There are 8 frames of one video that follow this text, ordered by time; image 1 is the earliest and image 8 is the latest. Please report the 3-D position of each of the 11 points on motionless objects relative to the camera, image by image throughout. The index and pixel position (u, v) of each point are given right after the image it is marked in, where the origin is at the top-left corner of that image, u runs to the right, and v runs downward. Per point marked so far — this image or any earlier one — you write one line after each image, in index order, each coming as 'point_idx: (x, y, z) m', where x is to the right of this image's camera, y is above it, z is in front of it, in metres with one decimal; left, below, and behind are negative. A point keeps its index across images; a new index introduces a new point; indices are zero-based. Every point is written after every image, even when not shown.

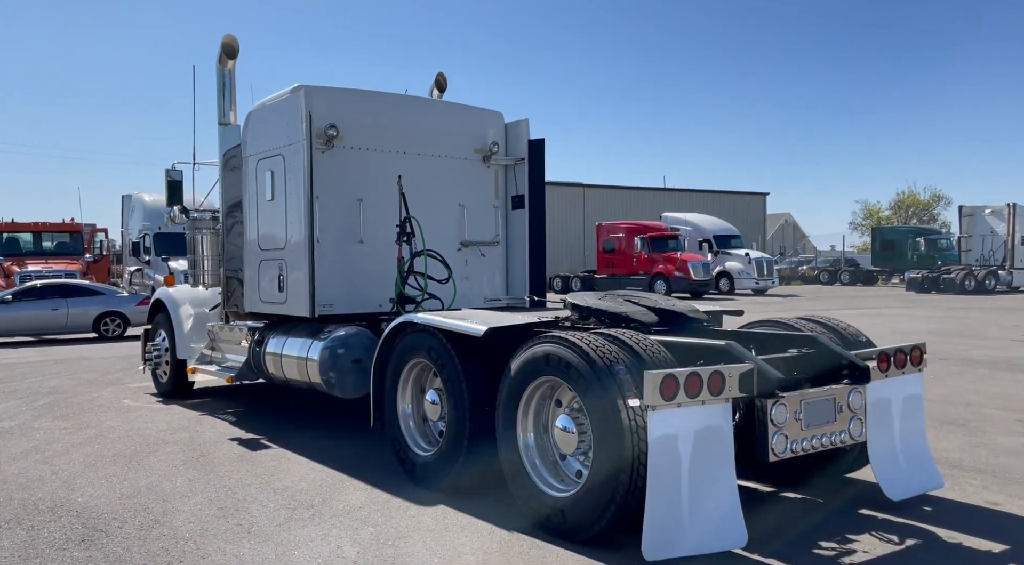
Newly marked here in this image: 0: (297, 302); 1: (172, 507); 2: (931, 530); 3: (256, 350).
0: (-1.8, -0.2, +7.4) m
1: (-2.1, -1.4, +5.2) m
2: (+2.1, -1.3, +4.4) m
3: (-2.4, -0.6, +8.0) m
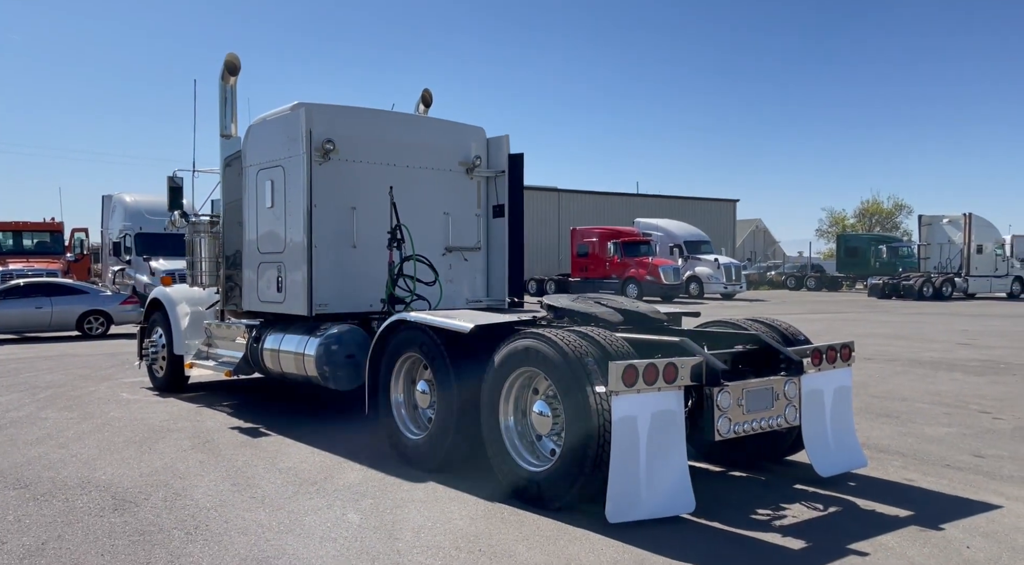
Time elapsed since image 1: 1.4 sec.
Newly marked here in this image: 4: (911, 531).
0: (-2.0, -0.2, +8.0) m
1: (-2.2, -1.4, +5.9) m
2: (+2.0, -1.3, +5.2) m
3: (-2.6, -0.6, +8.6) m
4: (+2.1, -1.3, +4.6) m
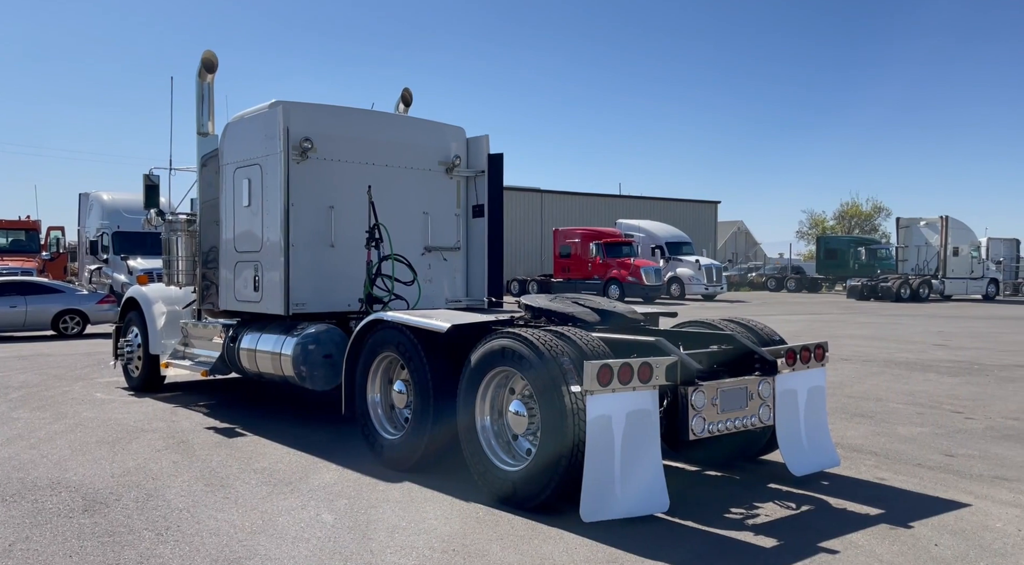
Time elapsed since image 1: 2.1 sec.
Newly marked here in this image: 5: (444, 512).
0: (-2.2, -0.2, +8.0) m
1: (-2.4, -1.4, +5.8) m
2: (+1.9, -1.3, +5.2) m
3: (-2.8, -0.6, +8.6) m
4: (+2.0, -1.3, +4.6) m
5: (-0.4, -1.4, +5.1) m
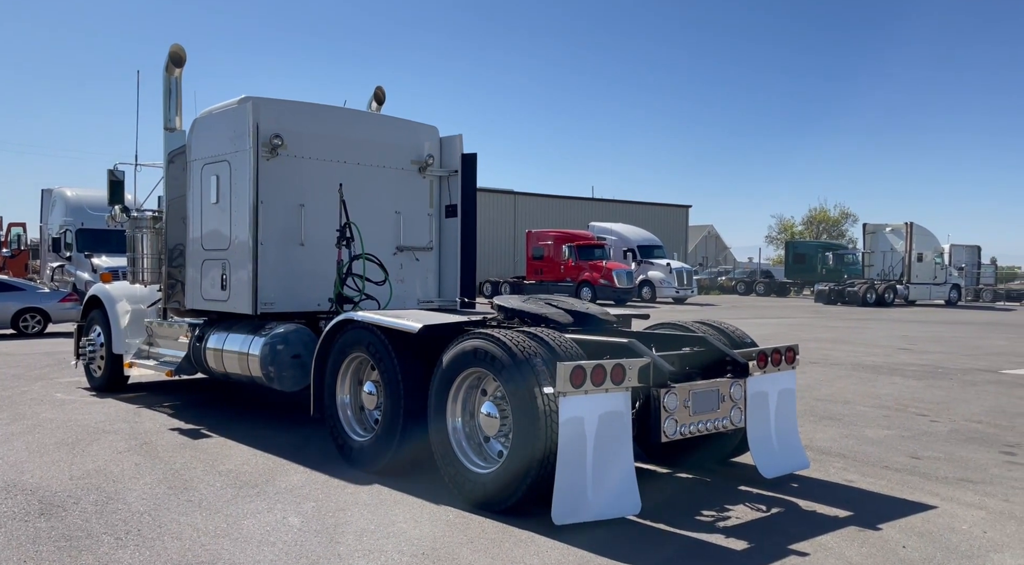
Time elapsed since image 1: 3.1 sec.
0: (-2.5, -0.2, +7.9) m
1: (-2.6, -1.3, +5.7) m
2: (+1.7, -1.3, +5.2) m
3: (-3.1, -0.6, +8.4) m
4: (+1.8, -1.3, +4.6) m
5: (-0.6, -1.4, +5.0) m
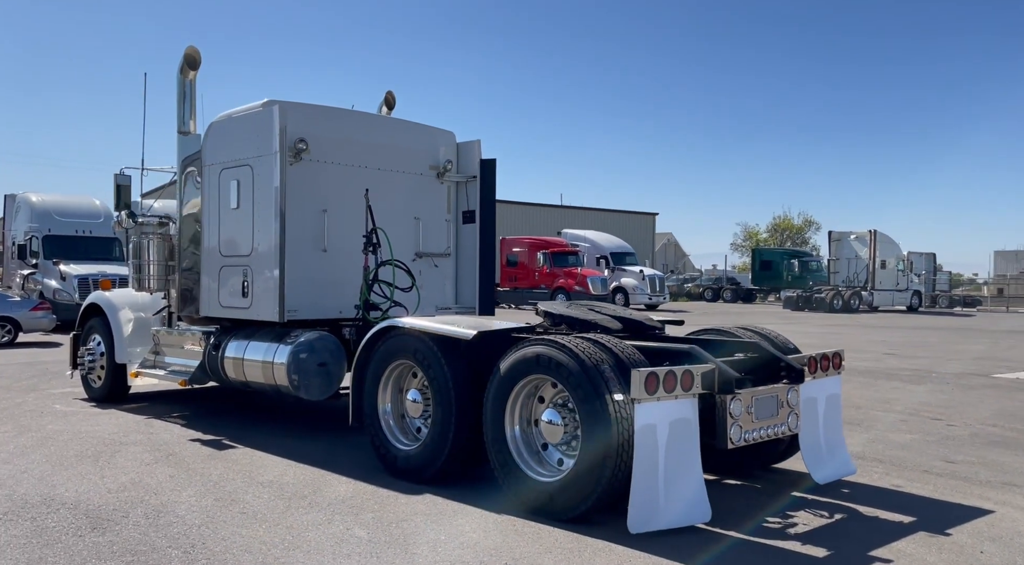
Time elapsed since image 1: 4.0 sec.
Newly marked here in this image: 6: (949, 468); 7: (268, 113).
0: (-2.2, -0.2, +7.7) m
1: (-2.2, -1.4, +5.5) m
2: (+2.1, -1.4, +5.3) m
3: (-2.9, -0.7, +8.2) m
4: (+2.2, -1.4, +4.7) m
5: (-0.2, -1.4, +4.9) m
6: (+3.3, -1.4, +6.4) m
7: (-2.2, +1.5, +7.6) m
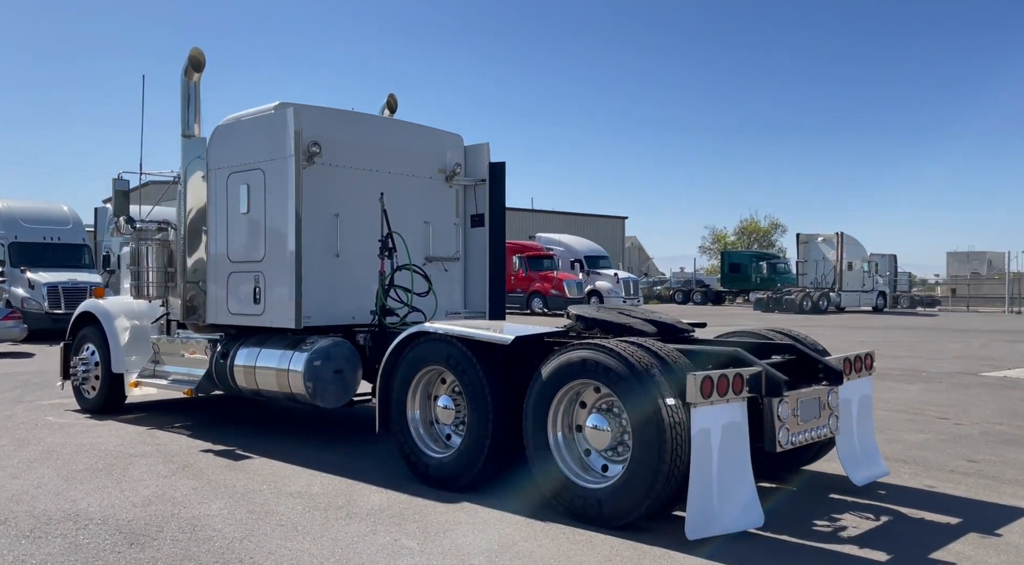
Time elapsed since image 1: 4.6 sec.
0: (-2.1, -0.3, +7.5) m
1: (-1.9, -1.4, +5.3) m
2: (+2.4, -1.4, +5.3) m
3: (-2.7, -0.8, +8.0) m
4: (+2.5, -1.4, +4.7) m
5: (+0.1, -1.4, +4.8) m
6: (+3.5, -1.4, +6.5) m
7: (-2.0, +1.5, +7.5) m
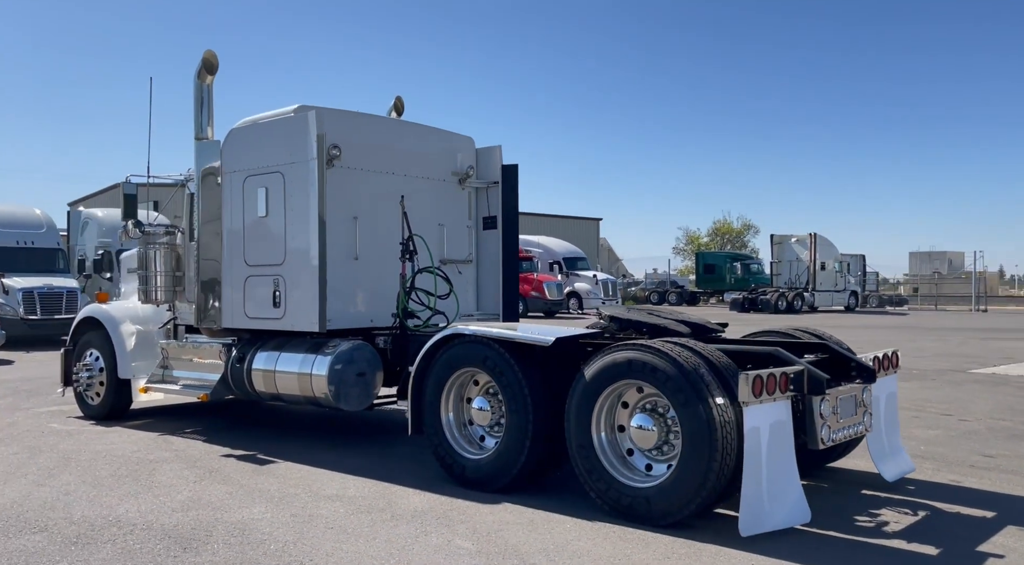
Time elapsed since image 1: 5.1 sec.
0: (-1.9, -0.3, +7.5) m
1: (-1.7, -1.5, +5.3) m
2: (+2.6, -1.4, +5.4) m
3: (-2.6, -0.8, +8.0) m
4: (+2.8, -1.4, +4.8) m
5: (+0.4, -1.4, +4.9) m
6: (+3.7, -1.4, +6.7) m
7: (-1.9, +1.4, +7.5) m
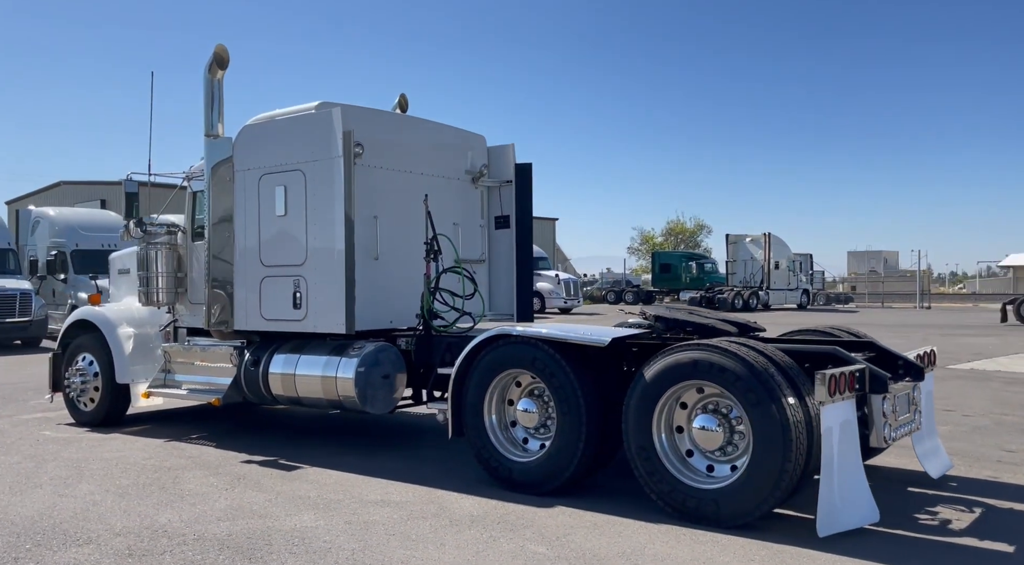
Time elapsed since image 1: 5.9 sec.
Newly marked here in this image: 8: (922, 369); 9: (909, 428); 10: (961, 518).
0: (-1.7, -0.3, +7.3) m
1: (-1.3, -1.5, +5.1) m
2: (+3.0, -1.4, +5.5) m
3: (-2.4, -0.8, +7.7) m
4: (+3.2, -1.4, +4.9) m
5: (+0.8, -1.4, +4.8) m
6: (+4.0, -1.4, +6.8) m
7: (-1.6, +1.4, +7.3) m
8: (+2.7, -0.6, +5.6) m
9: (+2.5, -0.9, +5.4) m
10: (+2.7, -1.4, +5.1) m
